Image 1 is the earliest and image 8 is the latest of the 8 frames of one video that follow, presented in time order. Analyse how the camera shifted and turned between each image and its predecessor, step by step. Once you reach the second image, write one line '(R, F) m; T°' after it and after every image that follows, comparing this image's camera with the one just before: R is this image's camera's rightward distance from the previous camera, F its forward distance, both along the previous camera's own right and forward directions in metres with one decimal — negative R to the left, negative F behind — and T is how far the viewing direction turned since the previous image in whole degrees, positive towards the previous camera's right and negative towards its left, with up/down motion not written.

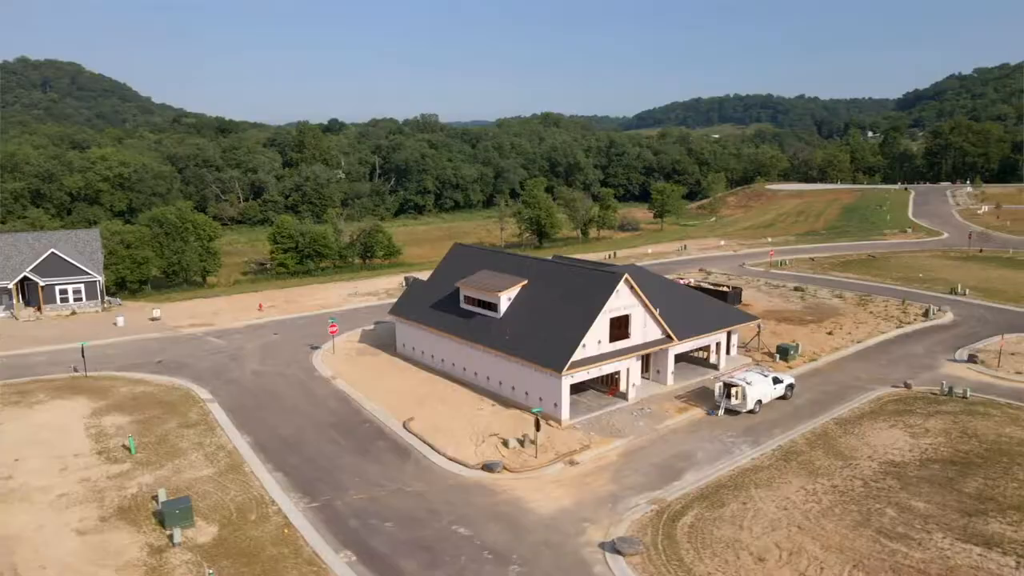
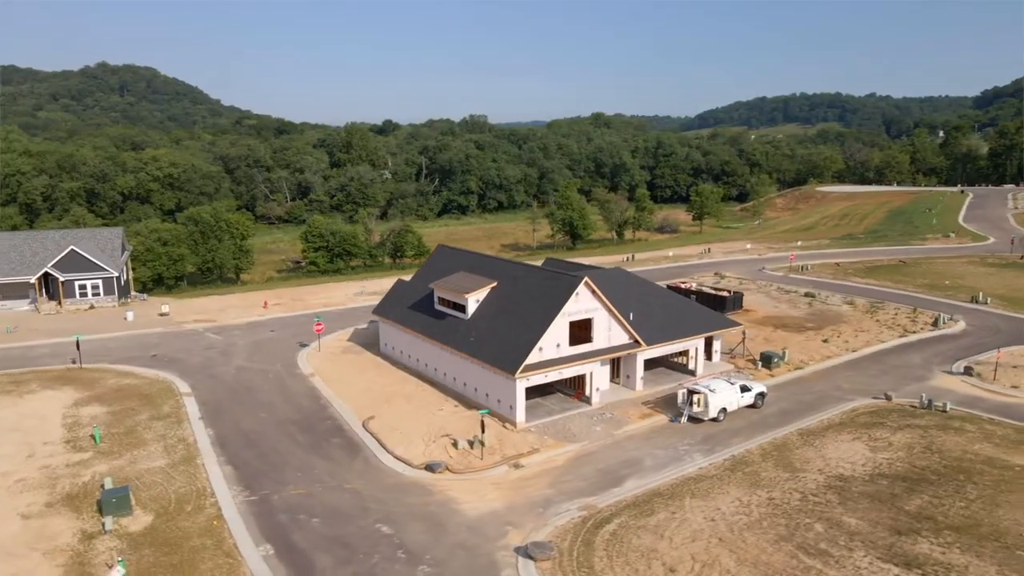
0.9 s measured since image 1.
(+3.6, +0.1) m; -4°
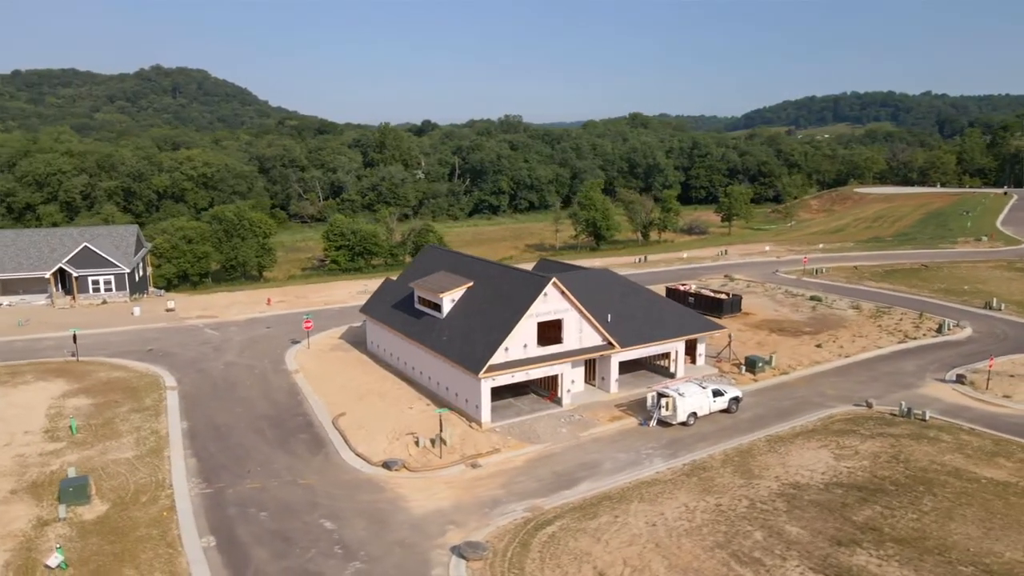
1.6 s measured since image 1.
(+2.7, +0.1) m; -3°
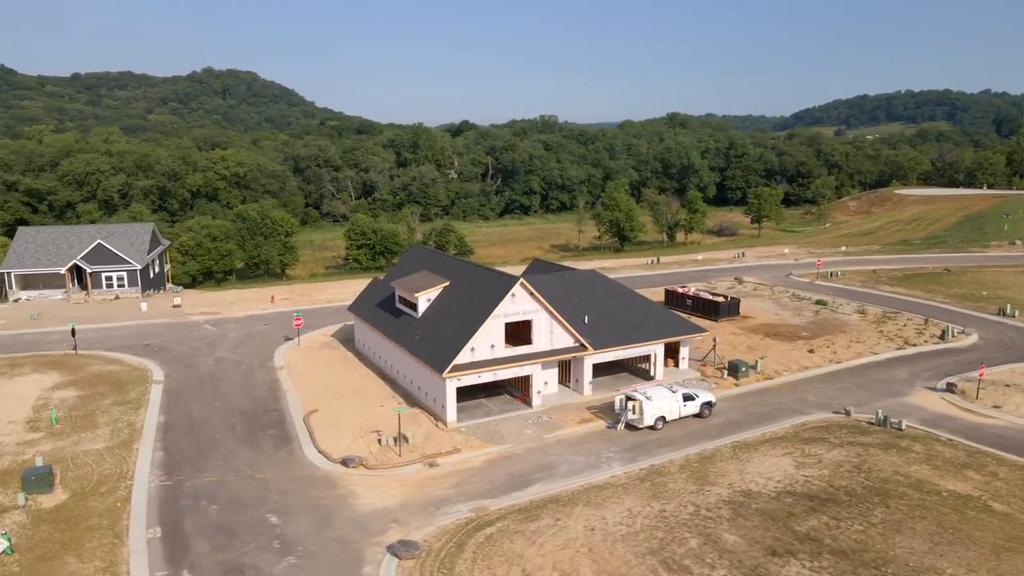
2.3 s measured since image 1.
(+2.7, +0.1) m; -3°
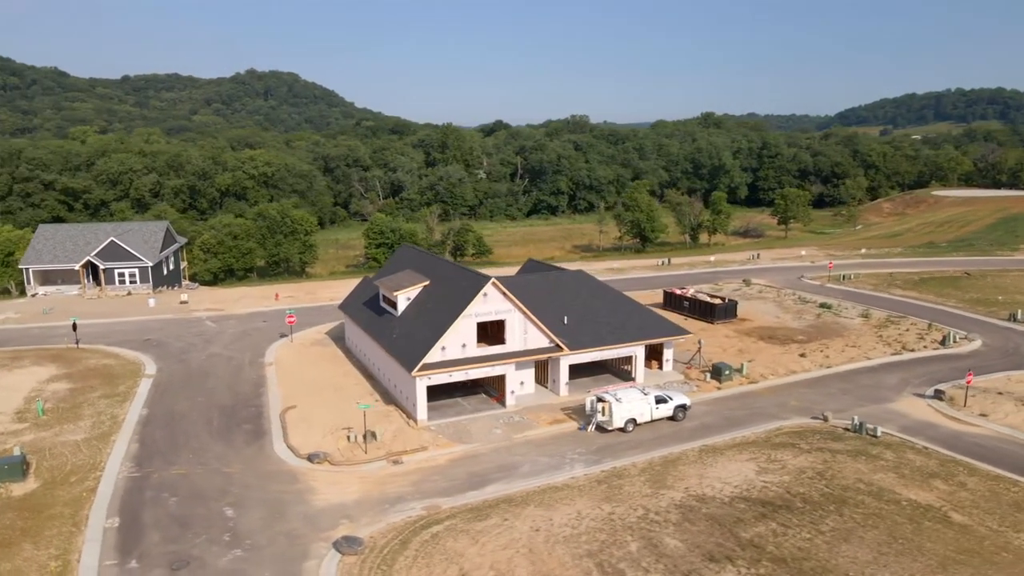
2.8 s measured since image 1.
(+2.4, 0.0) m; -3°
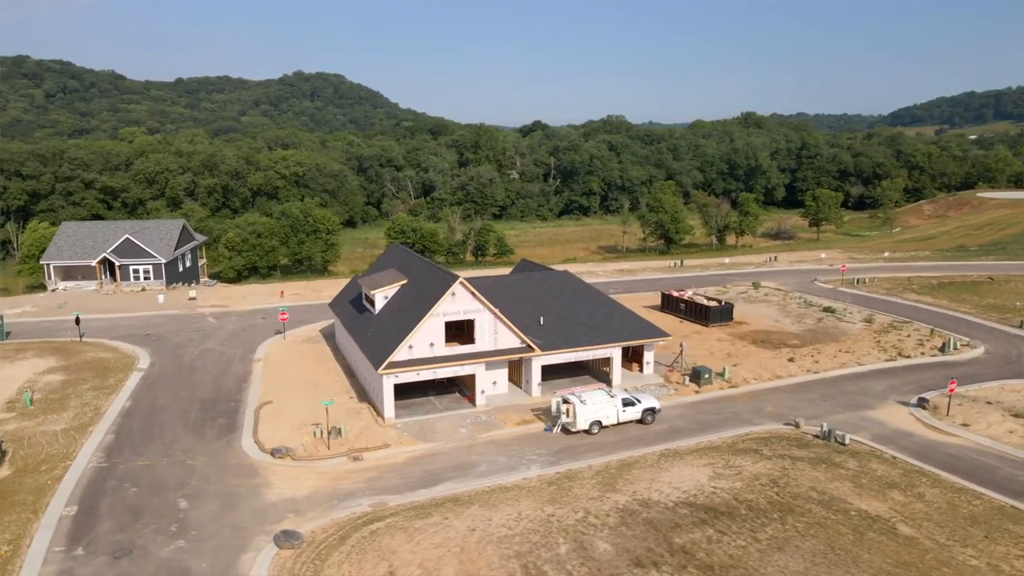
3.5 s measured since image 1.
(+2.7, +0.1) m; -3°
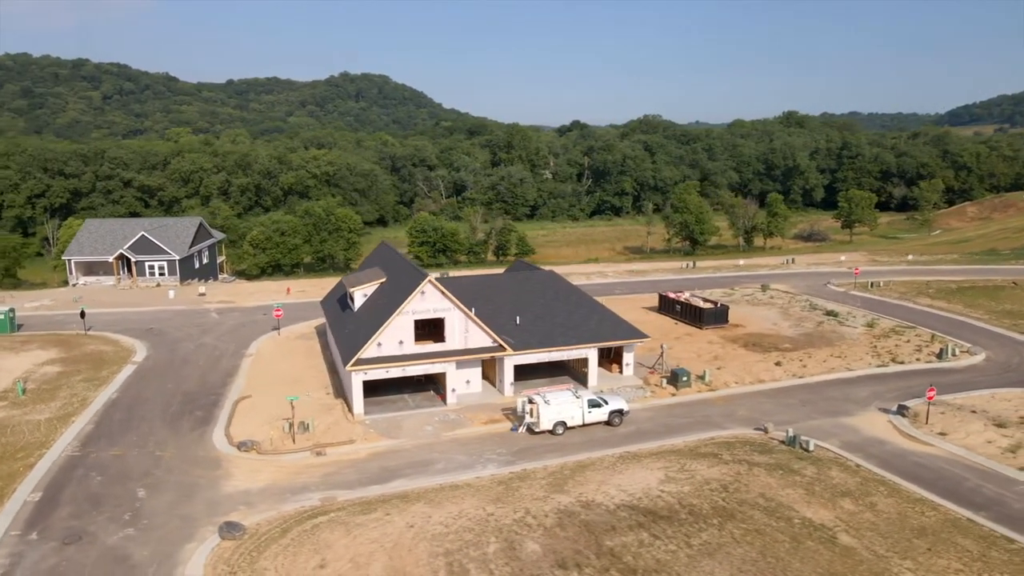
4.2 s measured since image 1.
(+2.7, 0.0) m; -3°
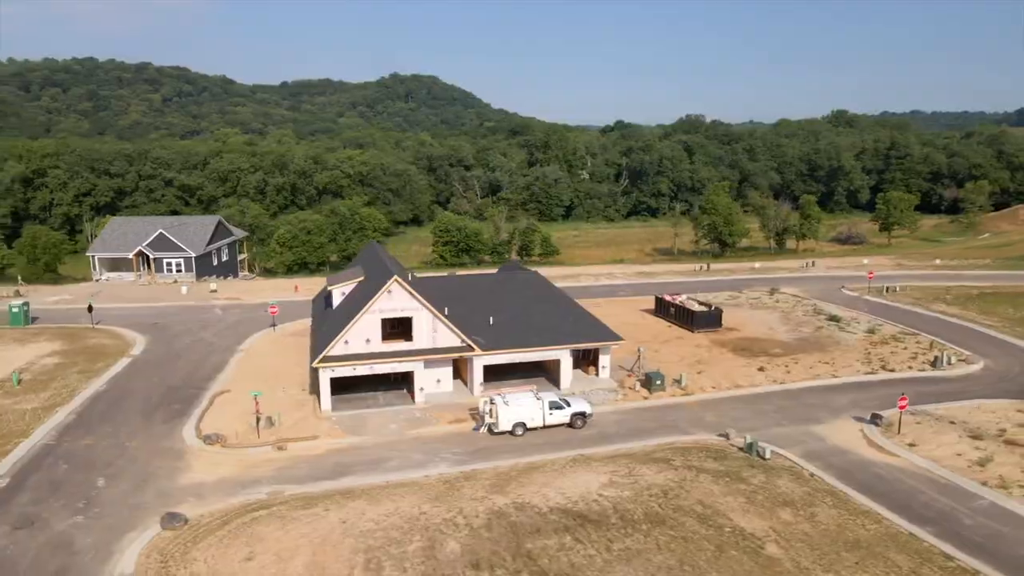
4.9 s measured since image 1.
(+3.0, +0.1) m; -4°
